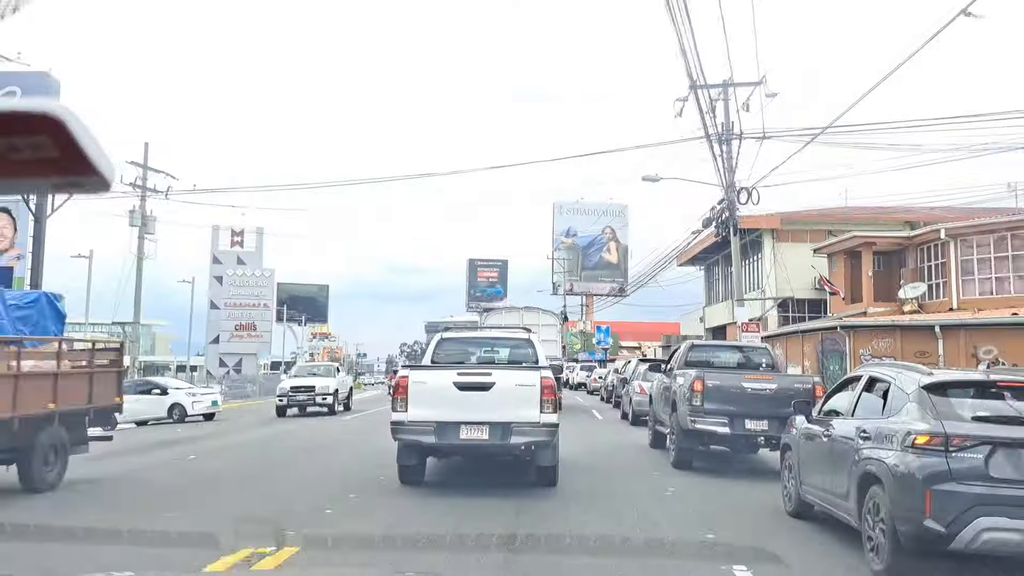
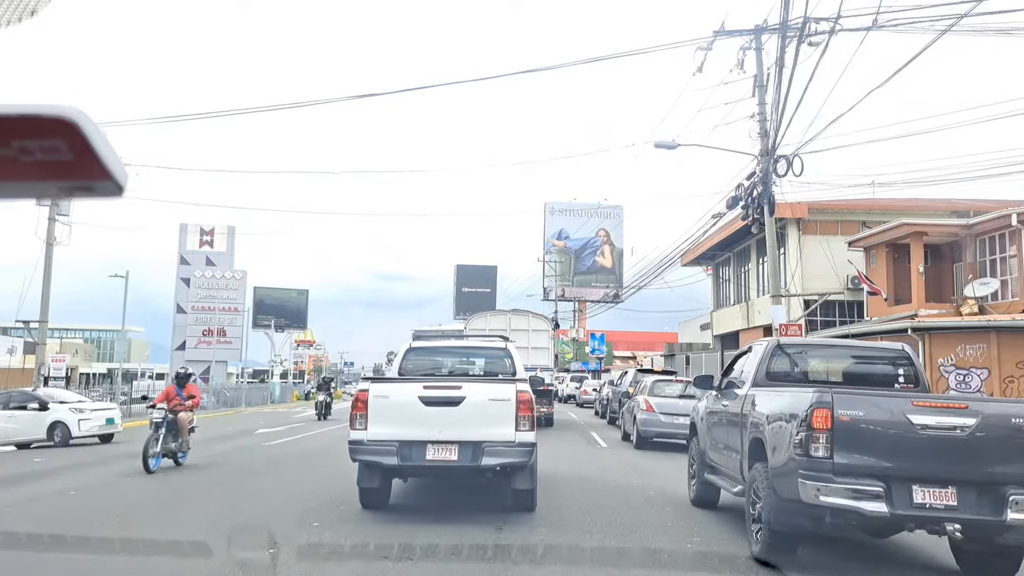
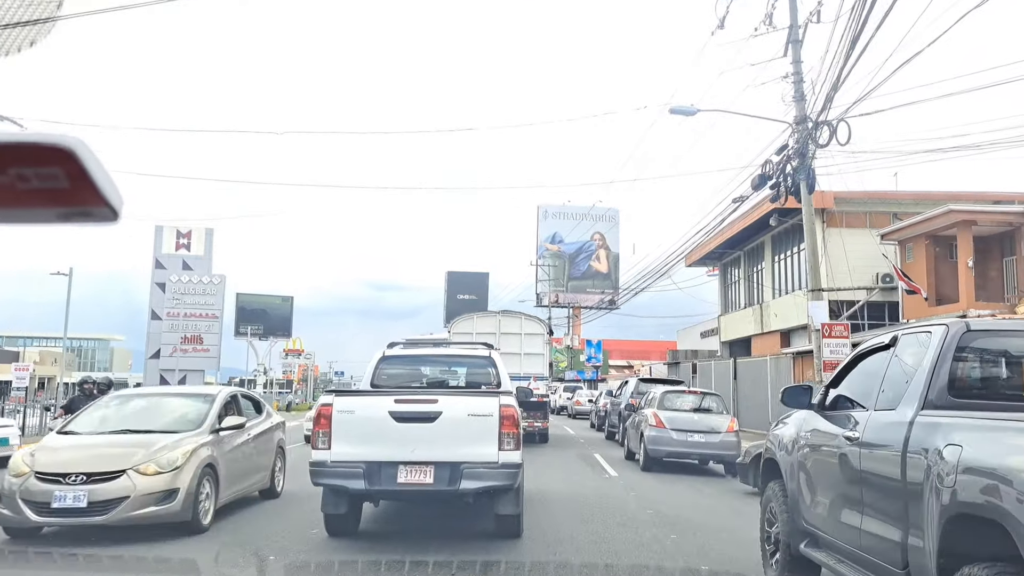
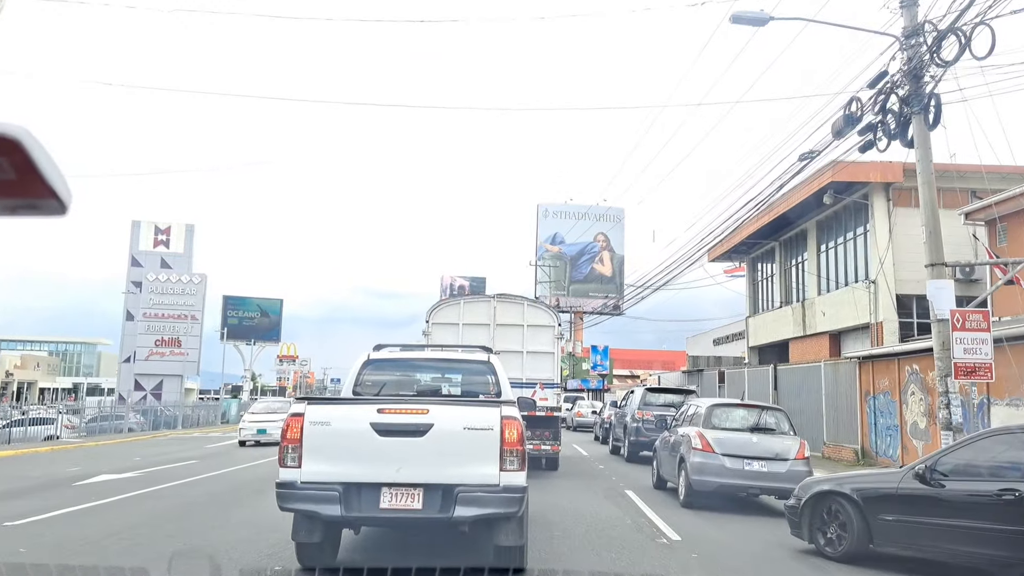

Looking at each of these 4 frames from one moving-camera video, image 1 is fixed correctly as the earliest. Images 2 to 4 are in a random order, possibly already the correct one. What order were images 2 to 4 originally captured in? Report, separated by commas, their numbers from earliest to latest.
2, 3, 4
